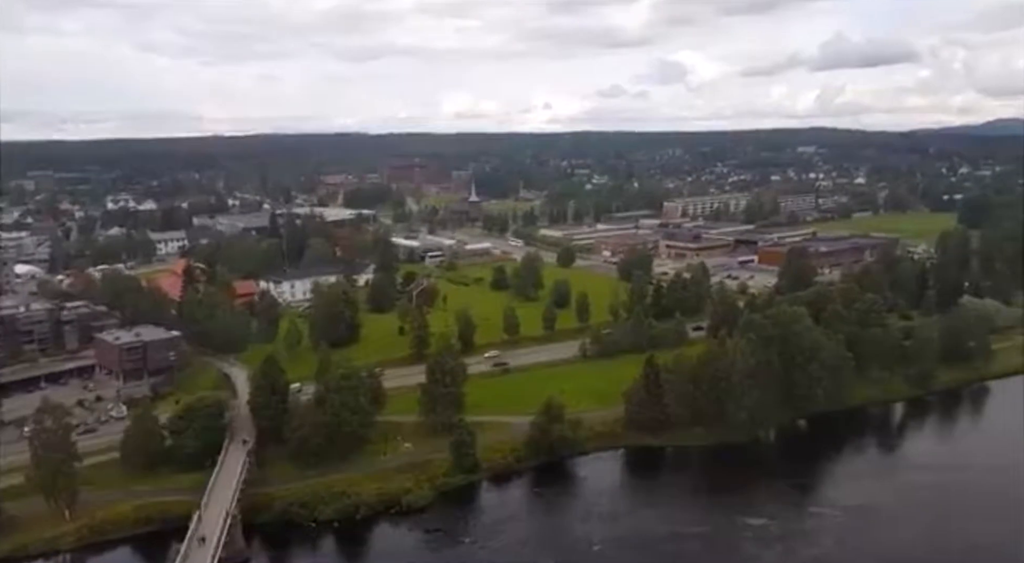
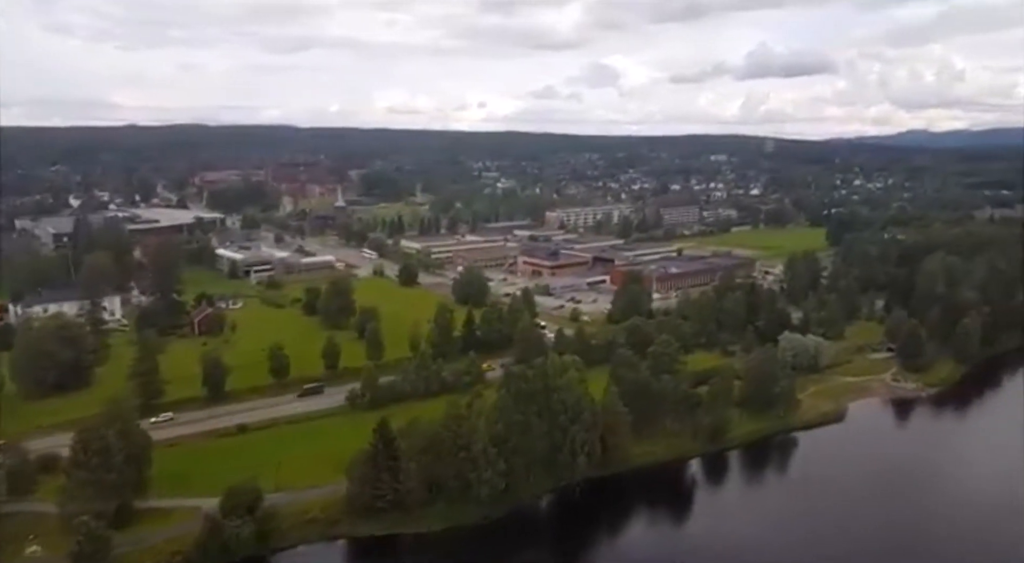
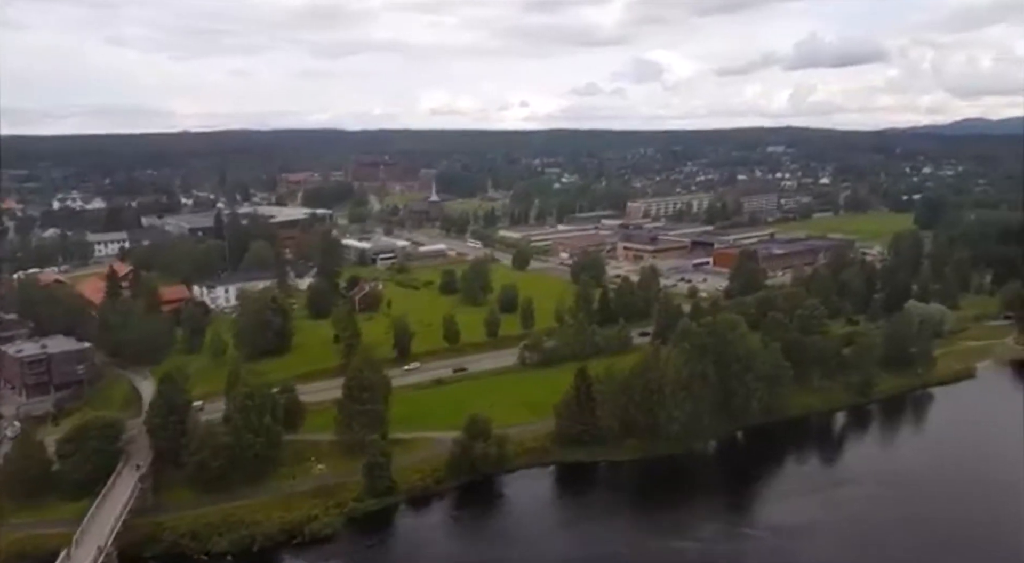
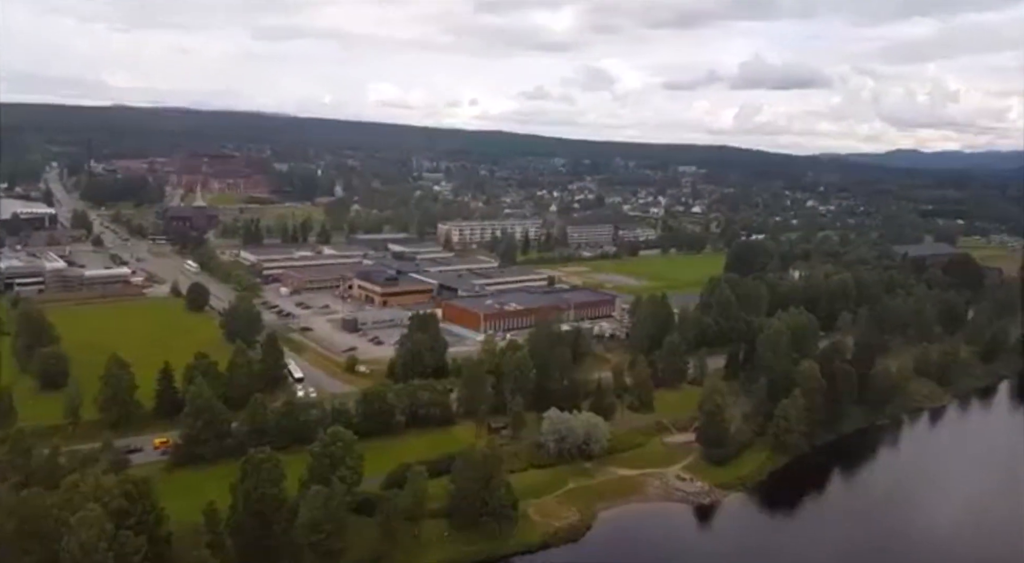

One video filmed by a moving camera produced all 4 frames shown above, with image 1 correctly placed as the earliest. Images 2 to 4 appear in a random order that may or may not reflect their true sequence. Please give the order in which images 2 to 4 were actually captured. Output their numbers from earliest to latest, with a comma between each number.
3, 2, 4
